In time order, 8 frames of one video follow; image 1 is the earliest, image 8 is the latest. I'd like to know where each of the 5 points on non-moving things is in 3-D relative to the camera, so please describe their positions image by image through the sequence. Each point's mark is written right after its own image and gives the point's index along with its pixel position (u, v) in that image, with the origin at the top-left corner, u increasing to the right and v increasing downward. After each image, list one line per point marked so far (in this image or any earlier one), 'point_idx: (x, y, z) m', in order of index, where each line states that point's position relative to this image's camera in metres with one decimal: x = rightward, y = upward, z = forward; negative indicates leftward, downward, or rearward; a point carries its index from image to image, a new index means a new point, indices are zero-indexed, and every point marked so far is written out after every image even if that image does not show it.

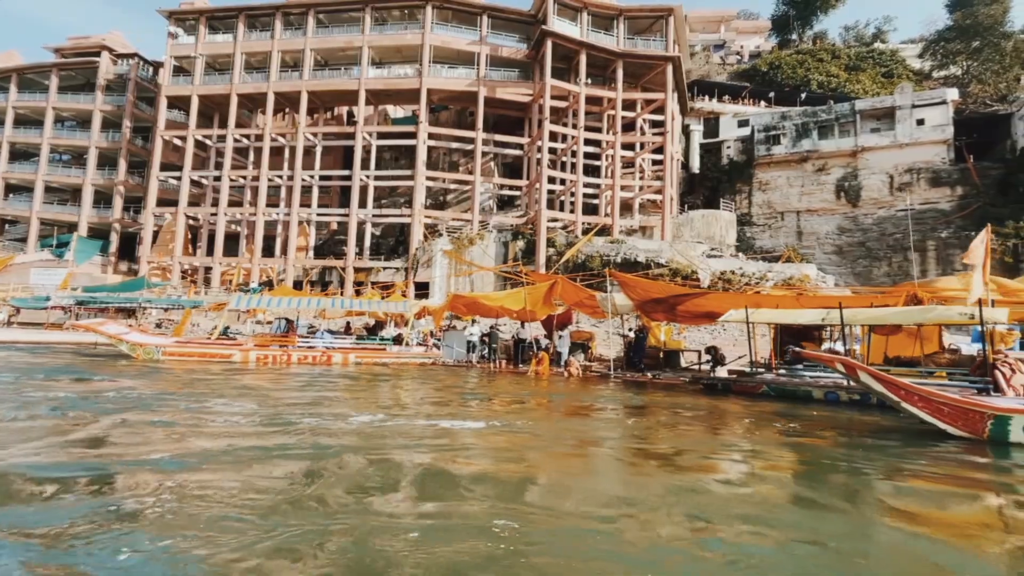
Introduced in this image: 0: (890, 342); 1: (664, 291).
0: (+11.7, -1.7, +15.6) m
1: (+4.7, -0.1, +15.2) m
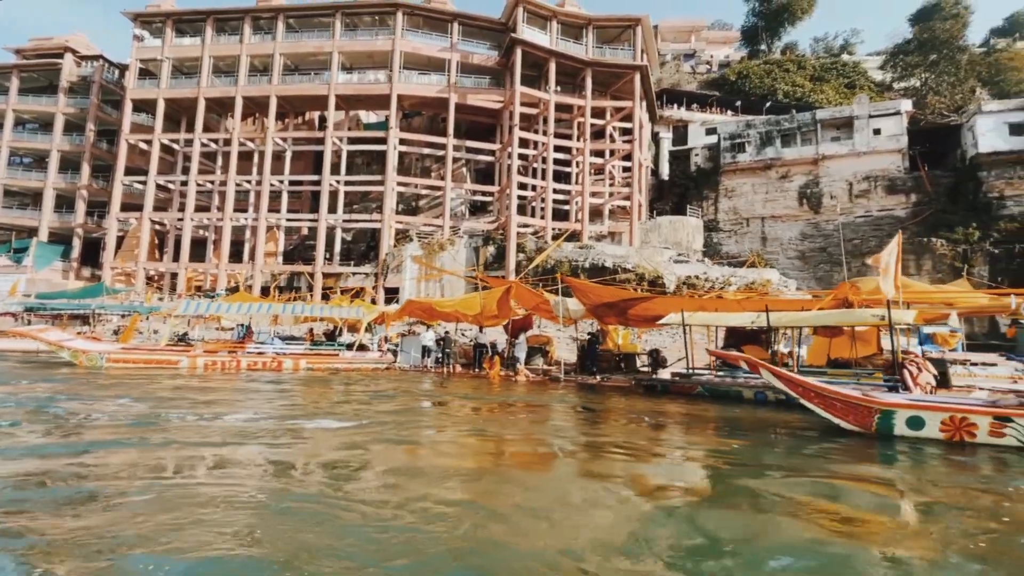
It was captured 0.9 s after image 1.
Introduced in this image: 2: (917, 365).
0: (+10.3, -1.8, +16.2) m
1: (+3.3, -0.2, +15.5) m
2: (+7.0, -1.3, +8.9) m
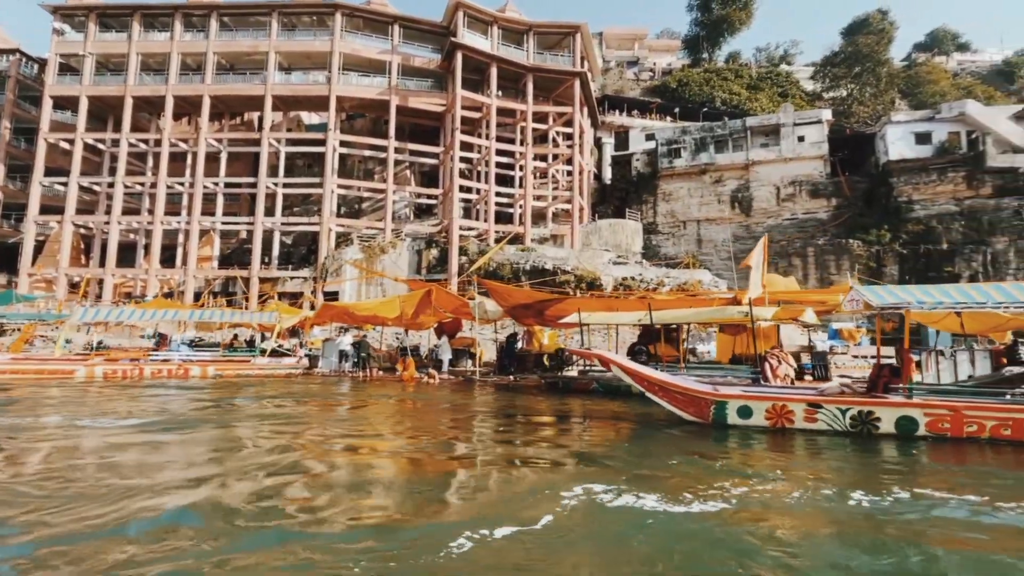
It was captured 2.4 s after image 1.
0: (+7.6, -1.8, +17.0) m
1: (+0.7, -0.3, +15.9) m
2: (+4.9, -1.3, +9.6) m
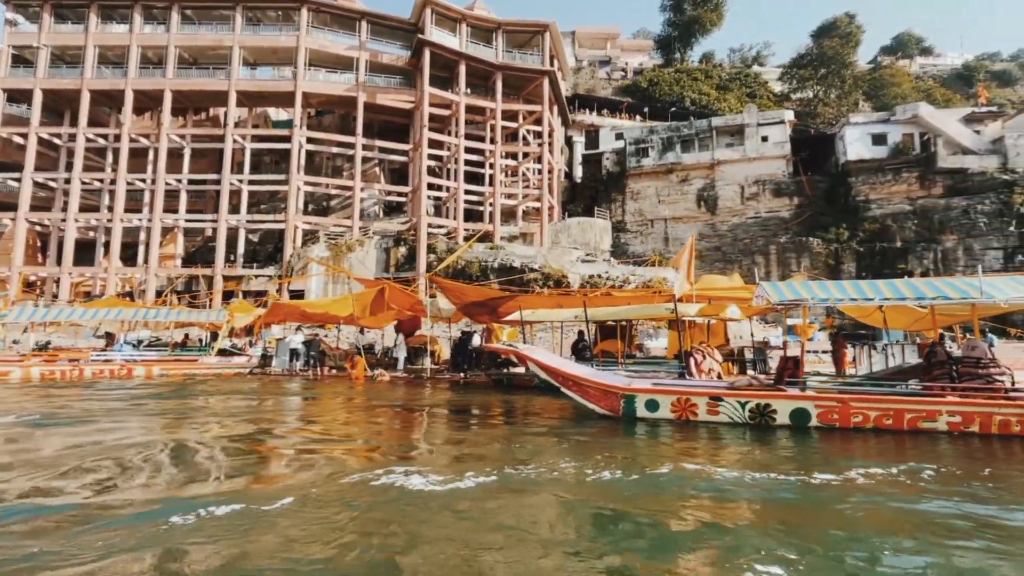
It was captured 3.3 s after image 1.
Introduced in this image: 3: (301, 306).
0: (+6.1, -1.7, +17.4) m
1: (-0.8, -0.2, +16.0) m
2: (+3.7, -1.2, +9.9) m
3: (-7.2, -0.6, +17.4) m
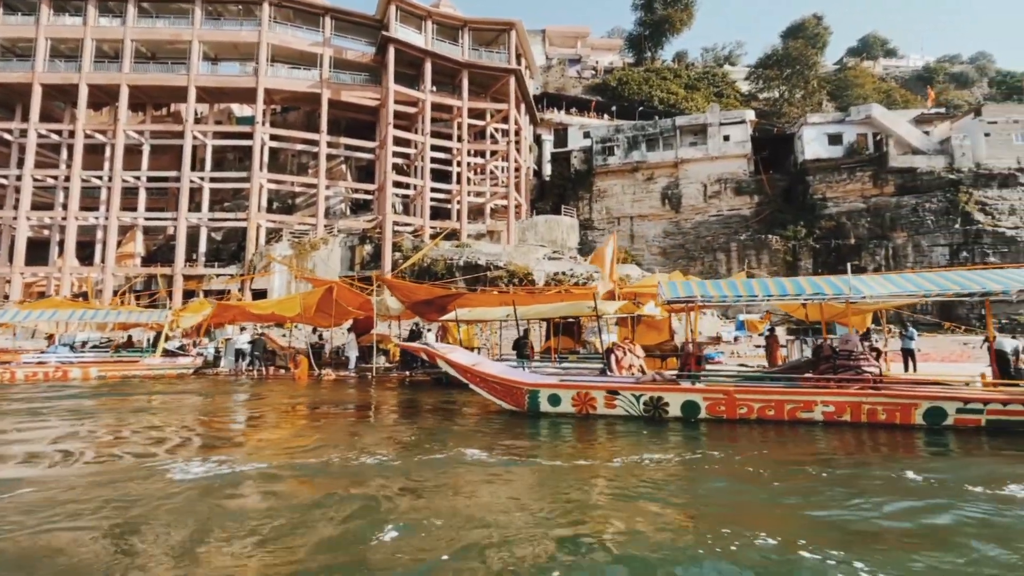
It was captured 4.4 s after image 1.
0: (+4.3, -1.6, +17.8) m
1: (-2.5, -0.2, +16.1) m
2: (+2.2, -1.2, +10.2) m
3: (-9.0, -0.6, +17.3) m
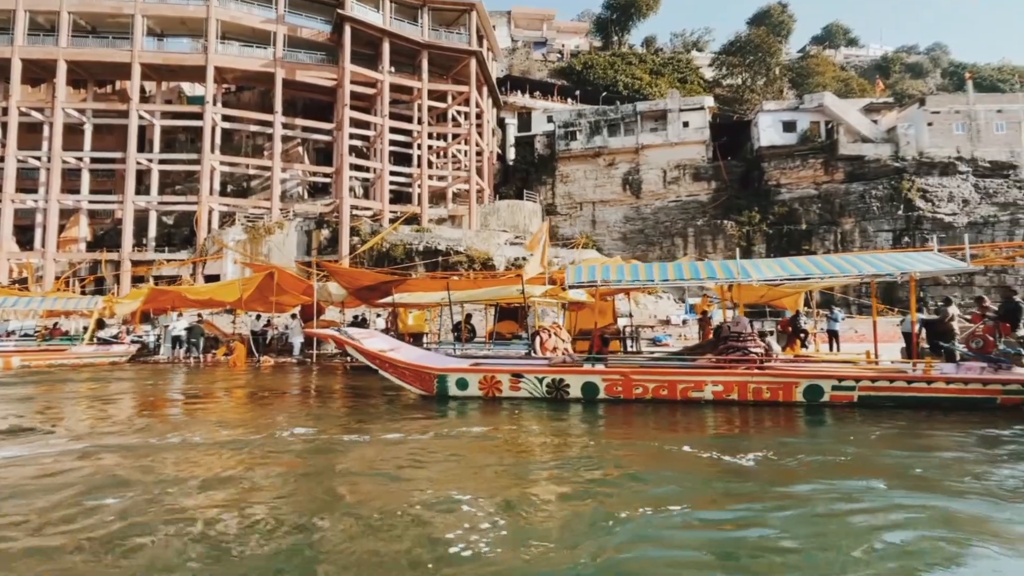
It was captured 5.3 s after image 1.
0: (+2.5, -1.0, +18.1) m
1: (-4.3, +0.3, +16.0) m
2: (+0.7, -0.9, +10.3) m
3: (-10.8, -0.1, +16.8) m
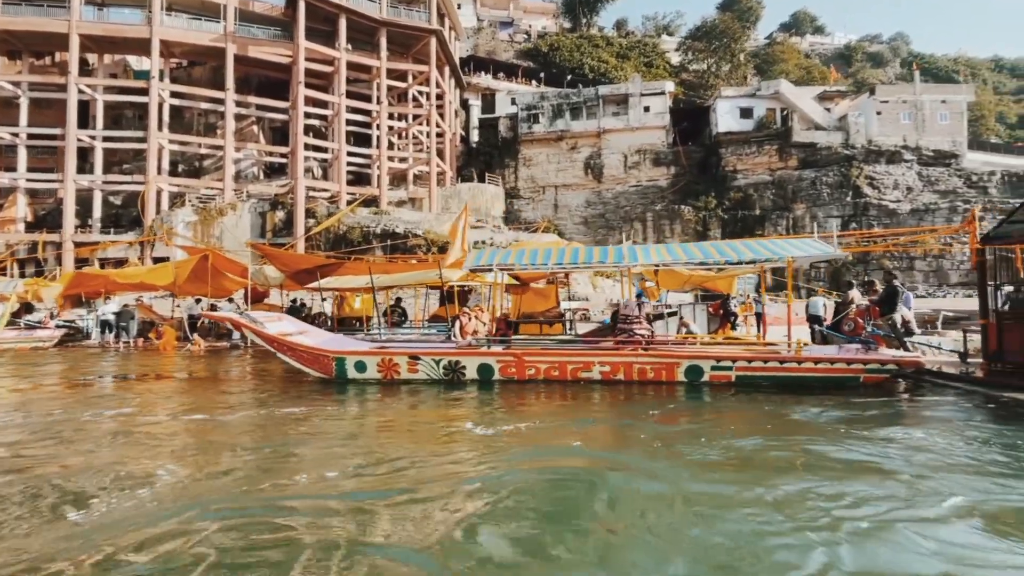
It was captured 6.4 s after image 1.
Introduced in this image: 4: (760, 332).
0: (+0.5, -0.5, +18.2) m
1: (-6.2, +0.8, +15.8) m
2: (-0.9, -0.6, +10.4) m
3: (-12.7, +0.4, +16.4) m
4: (+7.5, -1.3, +15.4) m
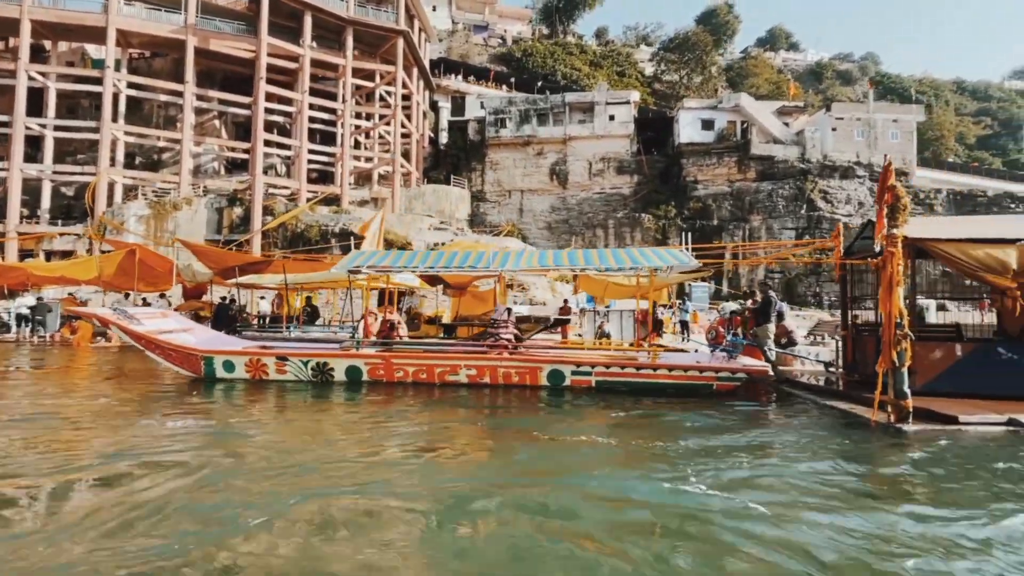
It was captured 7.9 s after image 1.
0: (-1.8, -0.6, +18.3) m
1: (-8.3, +0.9, +15.6) m
2: (-2.9, -0.6, +10.4) m
3: (-14.9, +0.6, +15.9) m
4: (+5.3, -1.6, +15.7) m
